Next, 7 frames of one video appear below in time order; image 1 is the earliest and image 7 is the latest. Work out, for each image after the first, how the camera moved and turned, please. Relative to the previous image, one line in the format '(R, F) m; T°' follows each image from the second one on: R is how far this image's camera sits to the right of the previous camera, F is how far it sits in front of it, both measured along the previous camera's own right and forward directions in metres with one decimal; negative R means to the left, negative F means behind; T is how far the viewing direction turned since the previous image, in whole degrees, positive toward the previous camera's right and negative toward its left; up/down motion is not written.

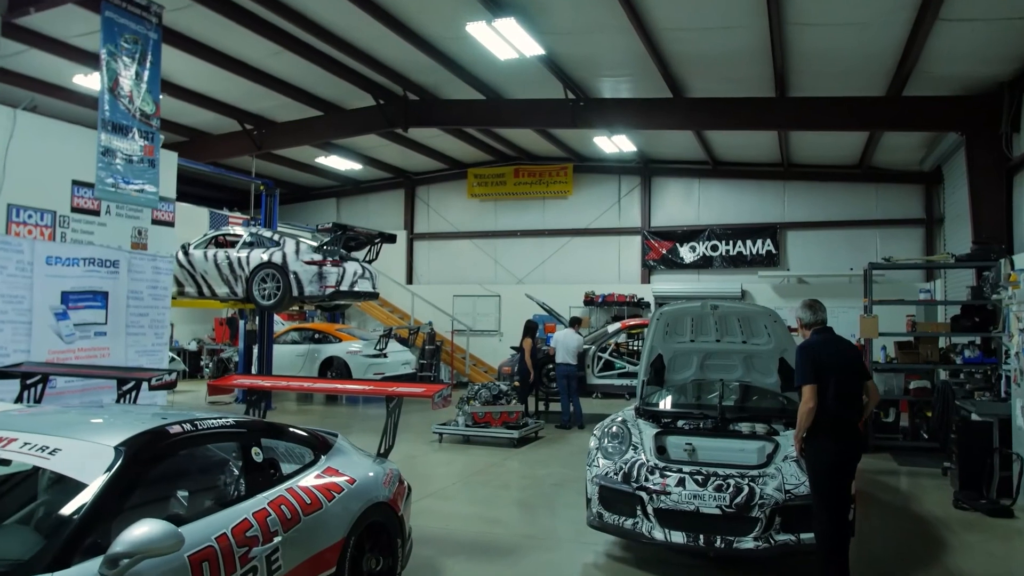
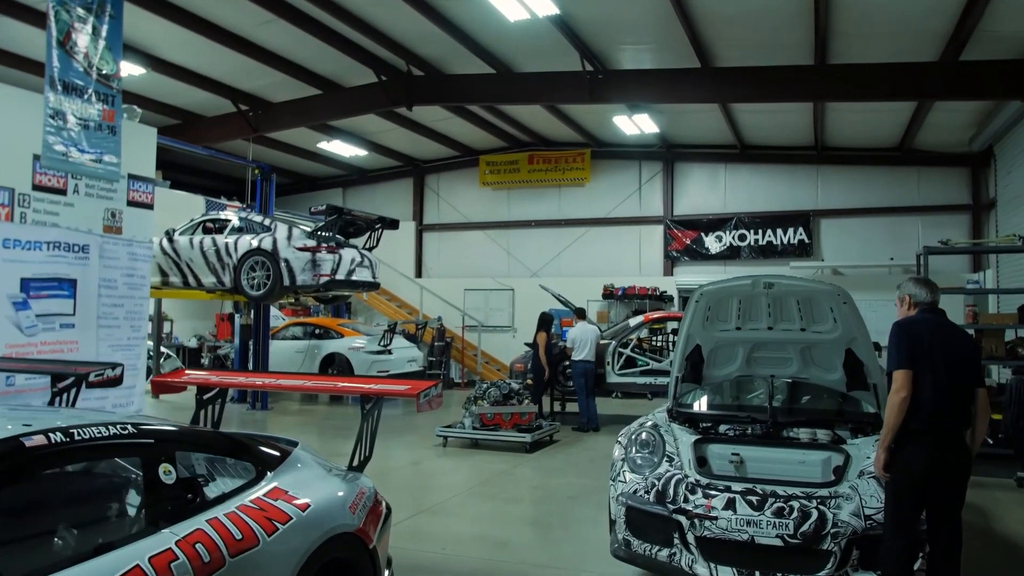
(+0.1, +0.9) m; -1°
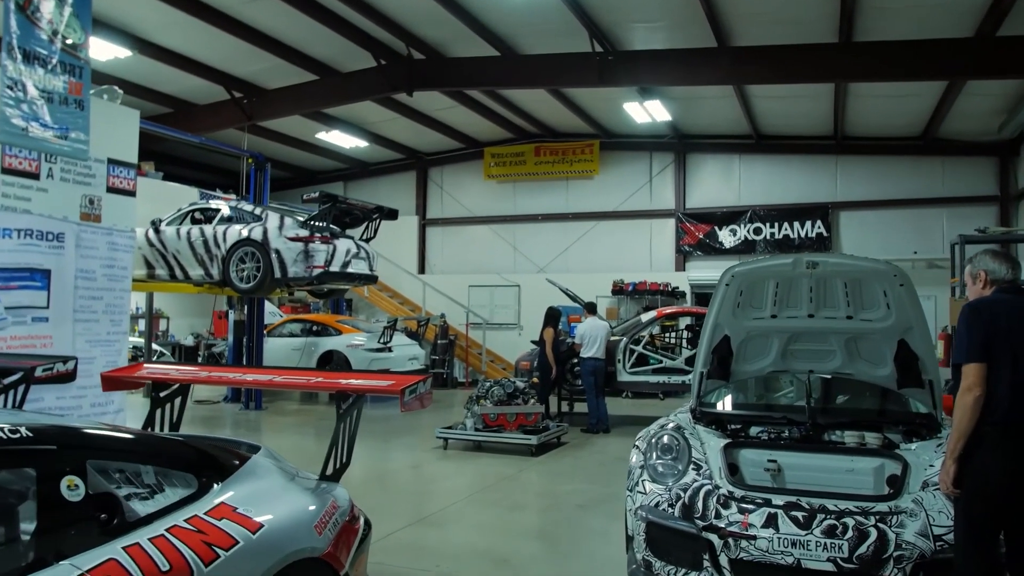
(0.0, +0.5) m; -1°
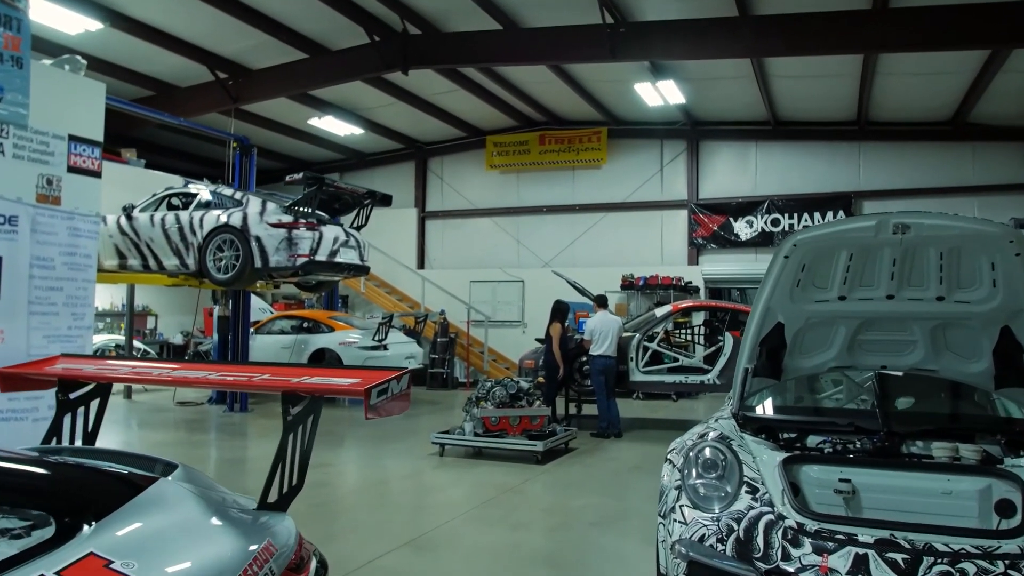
(0.0, +0.7) m; 0°
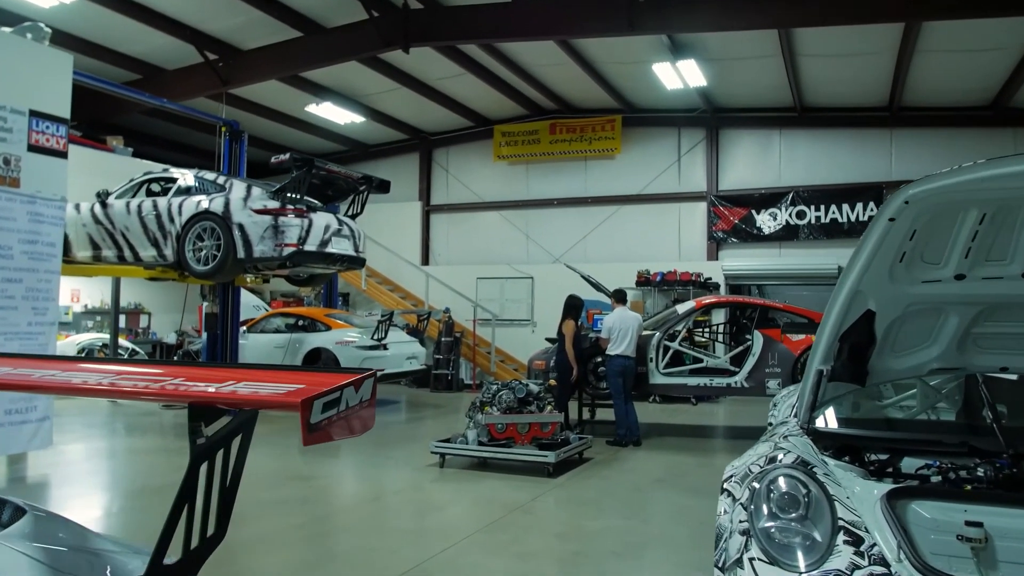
(0.0, +0.7) m; -1°
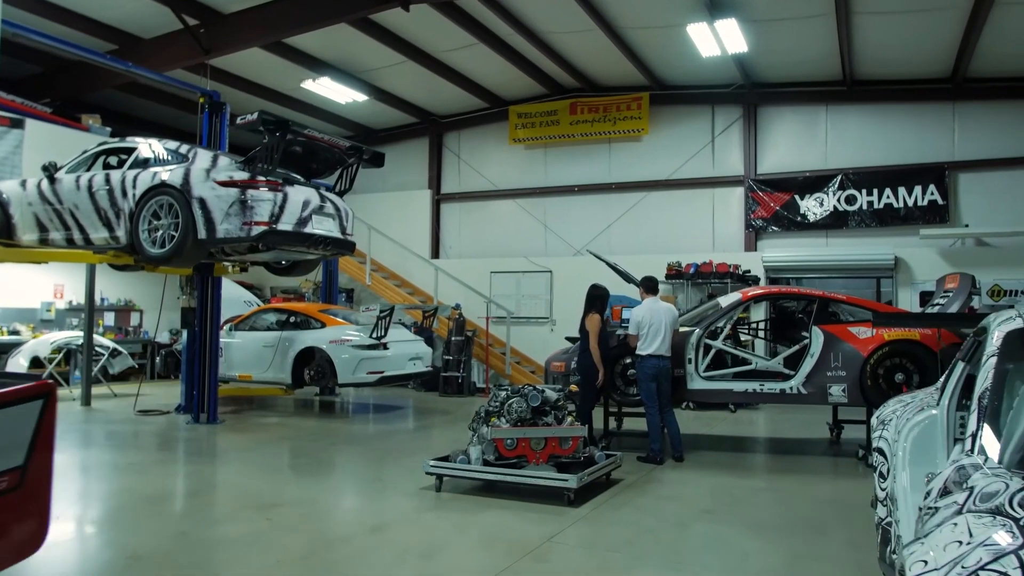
(+0.1, +1.2) m; -2°
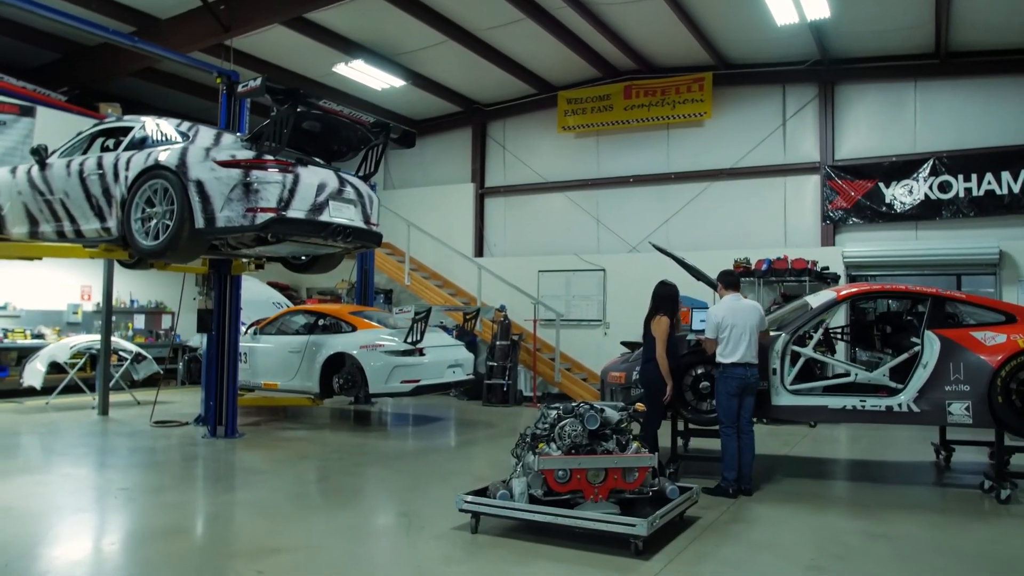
(0.0, +1.0) m; -4°
